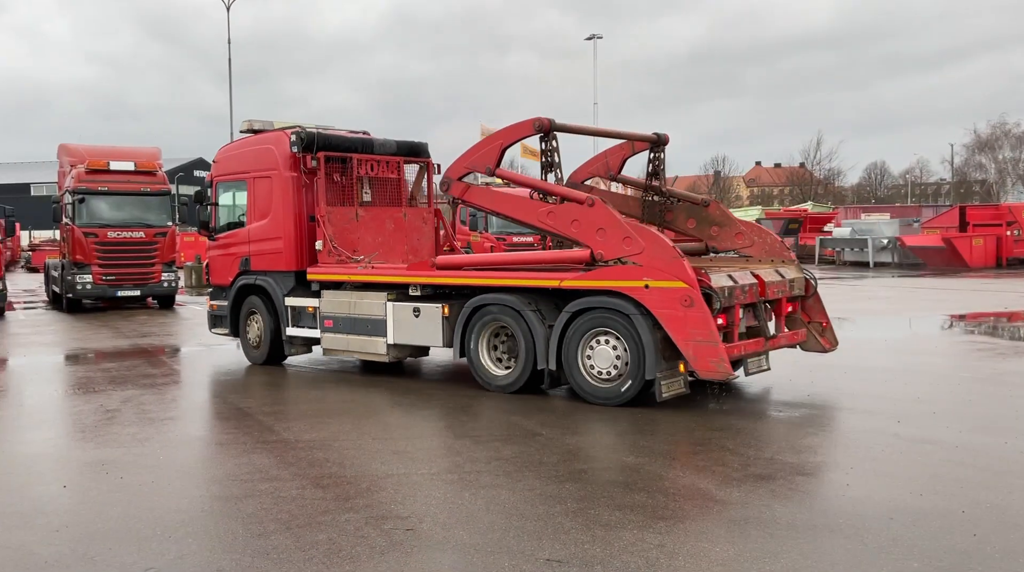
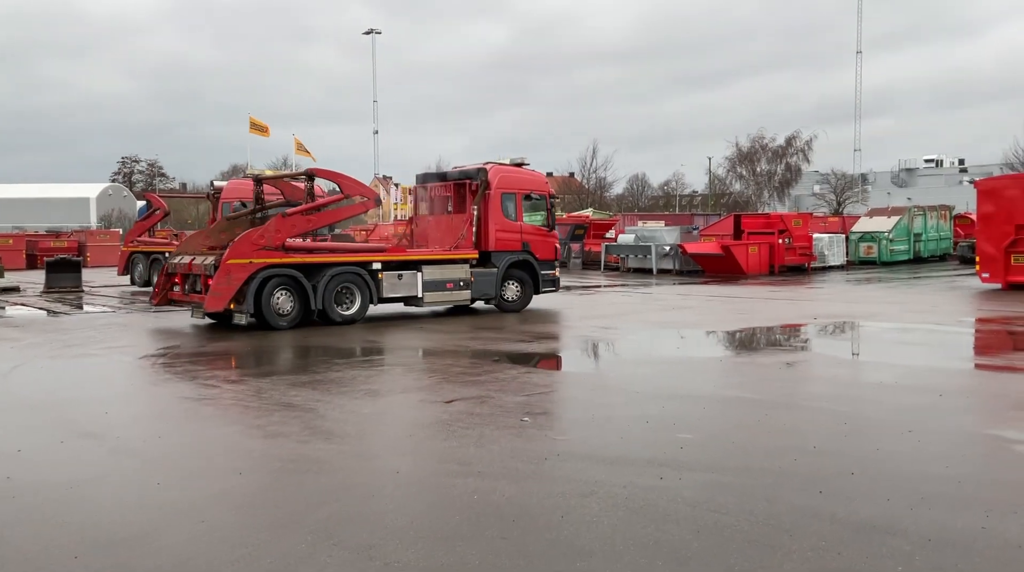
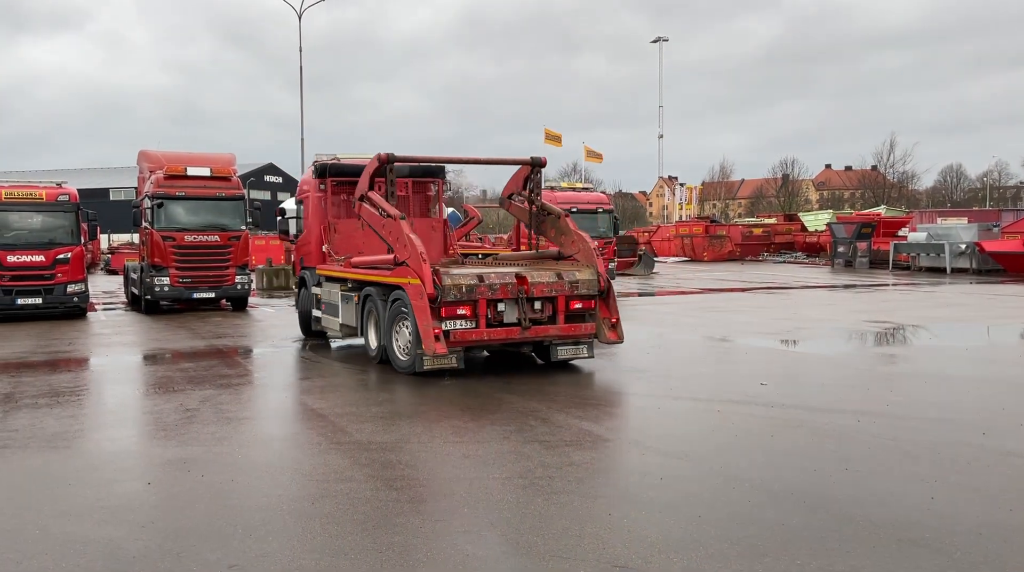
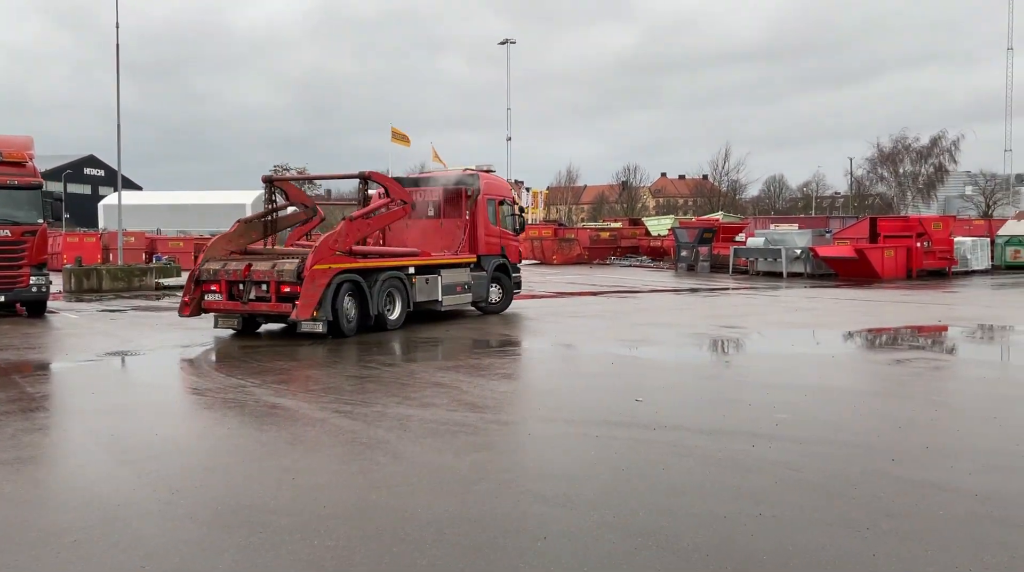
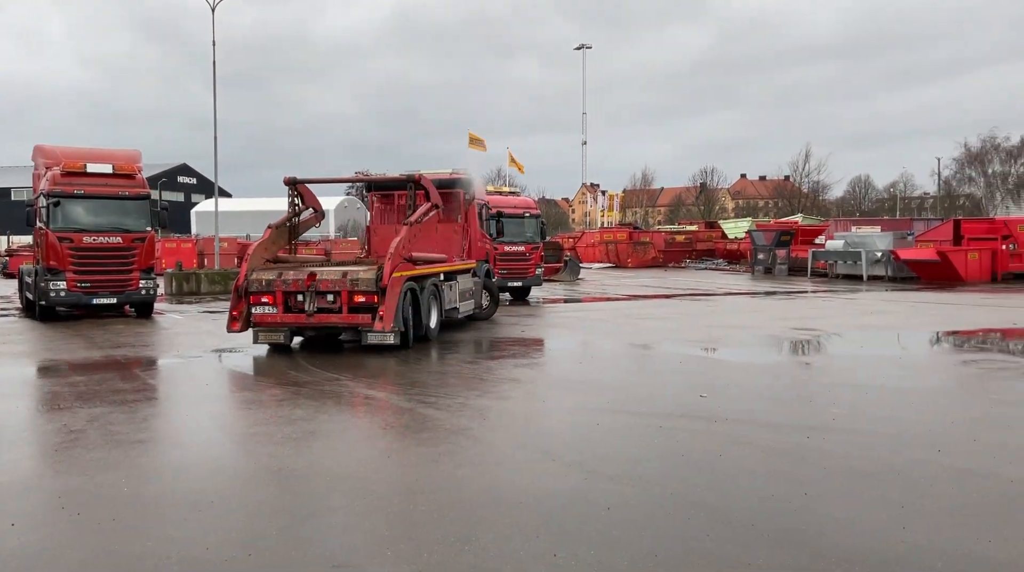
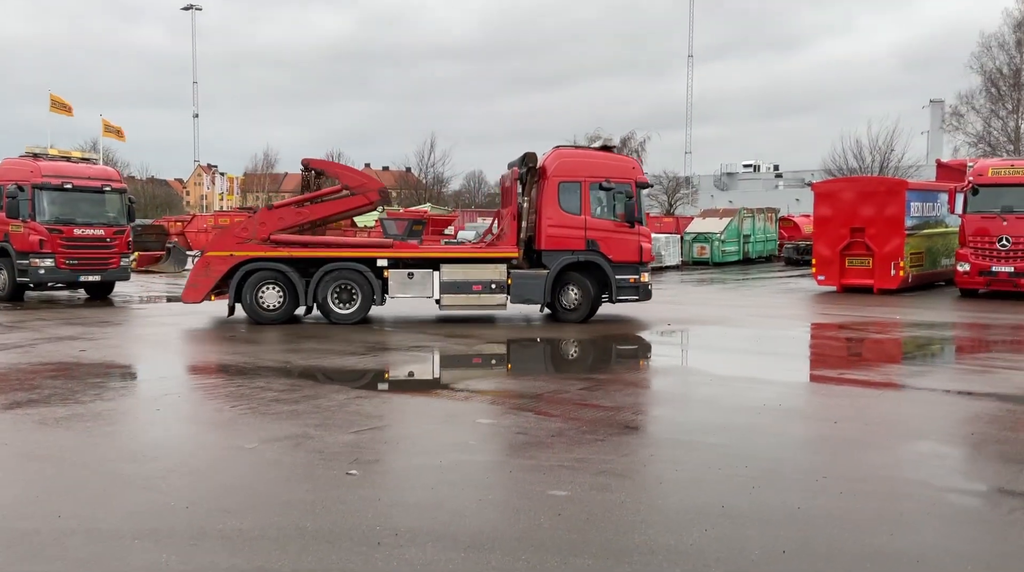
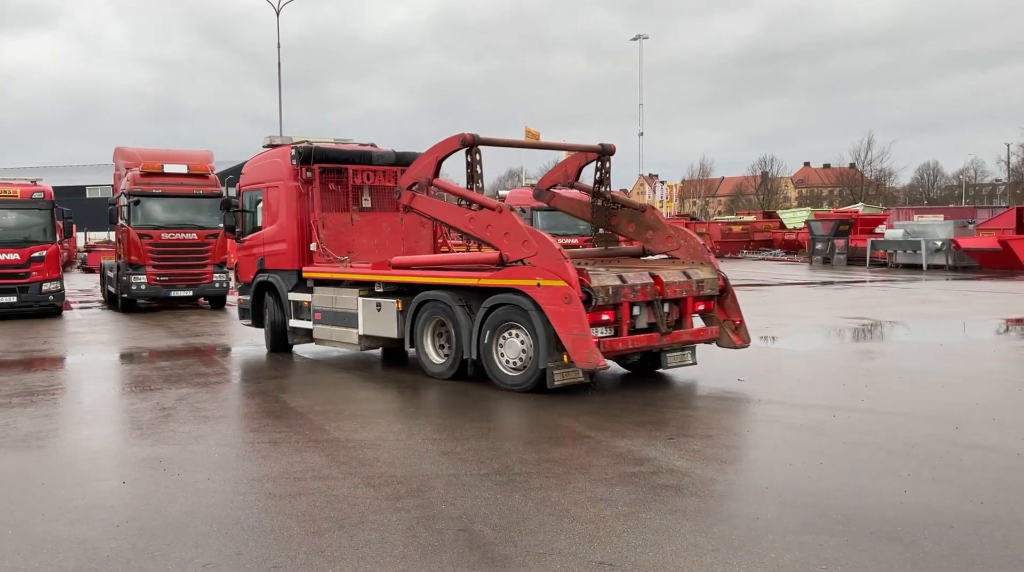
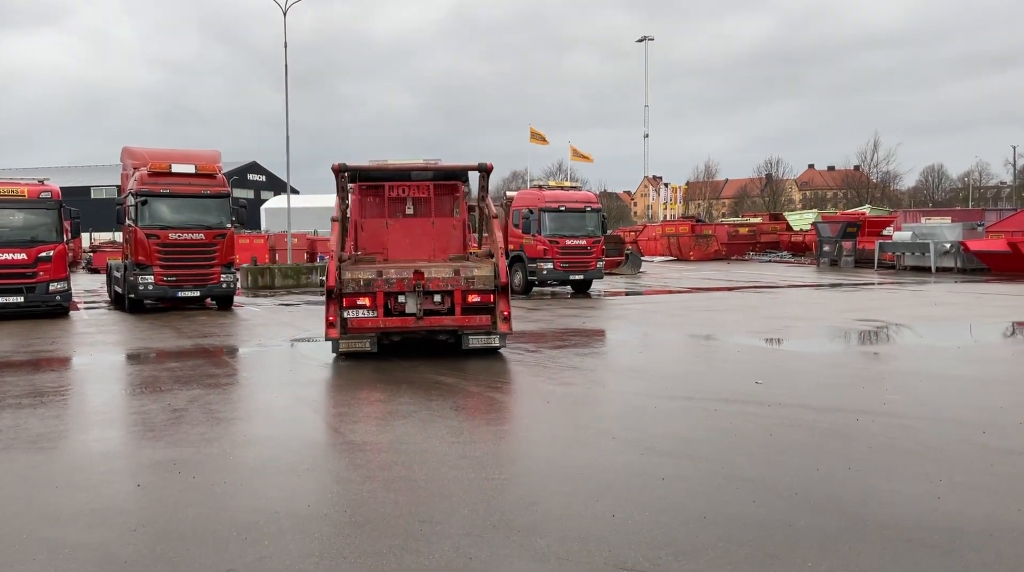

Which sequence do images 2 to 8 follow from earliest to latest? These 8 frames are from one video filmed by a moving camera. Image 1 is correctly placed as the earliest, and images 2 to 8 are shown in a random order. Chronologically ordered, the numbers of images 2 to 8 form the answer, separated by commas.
7, 3, 8, 5, 4, 2, 6
